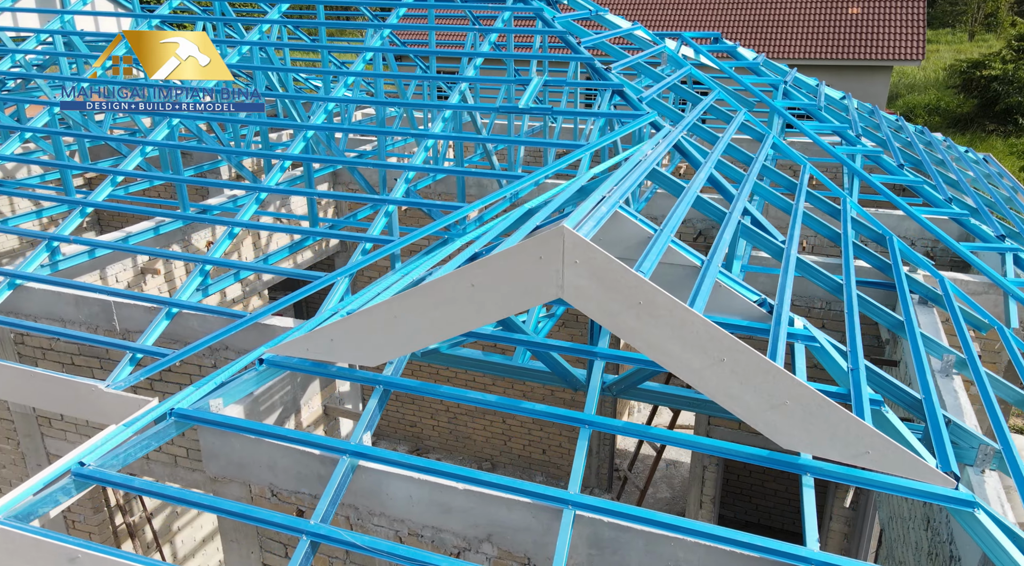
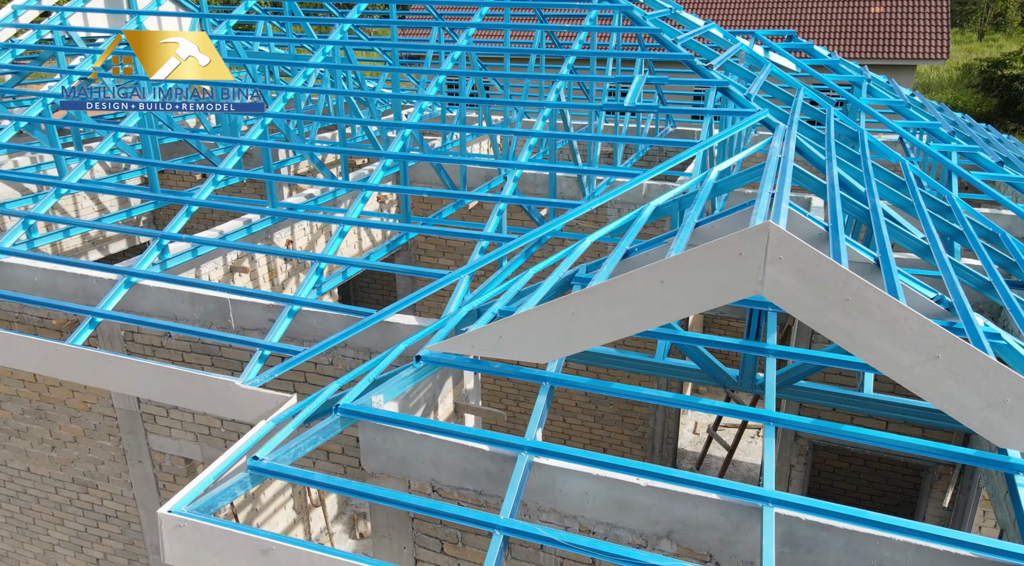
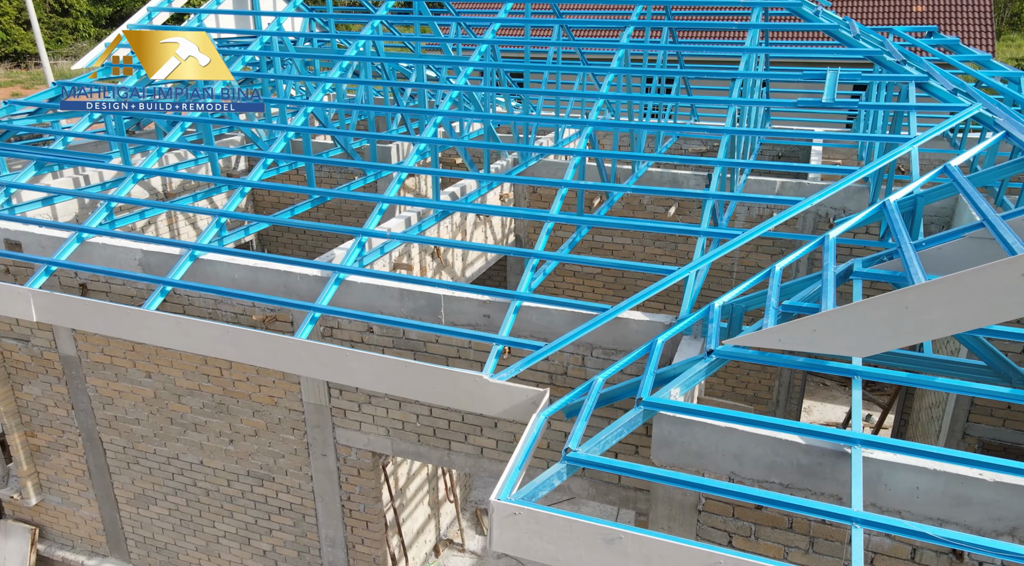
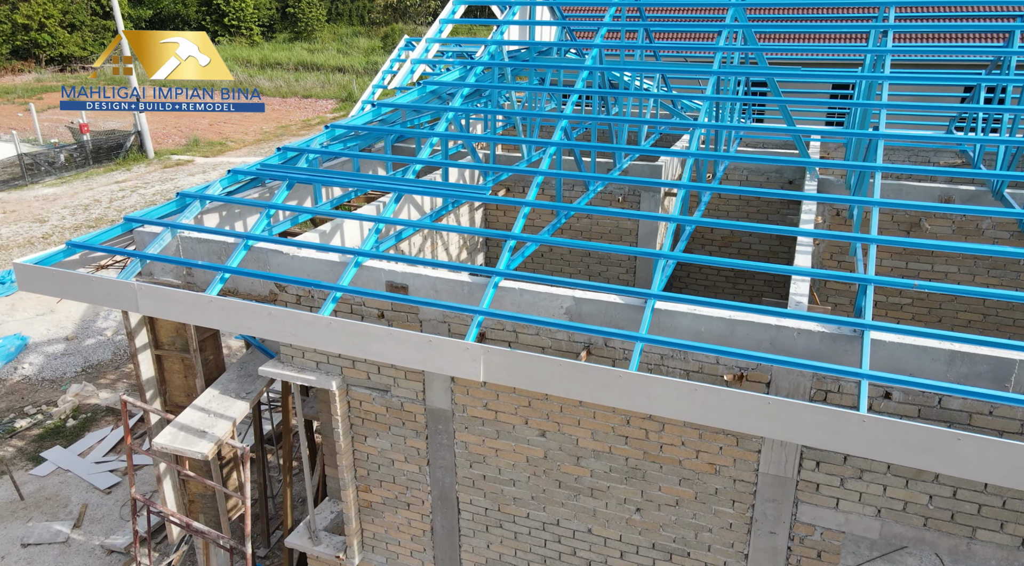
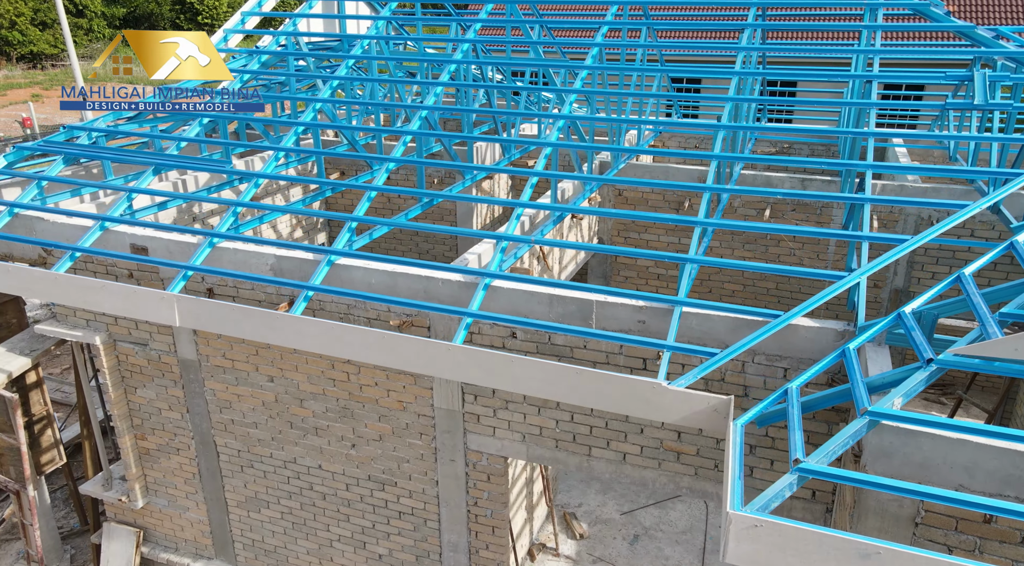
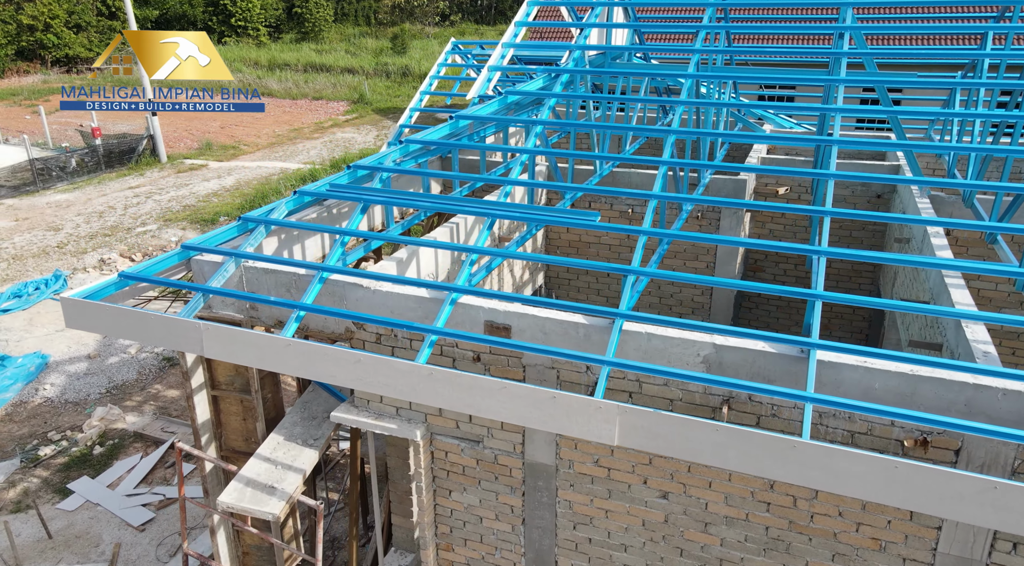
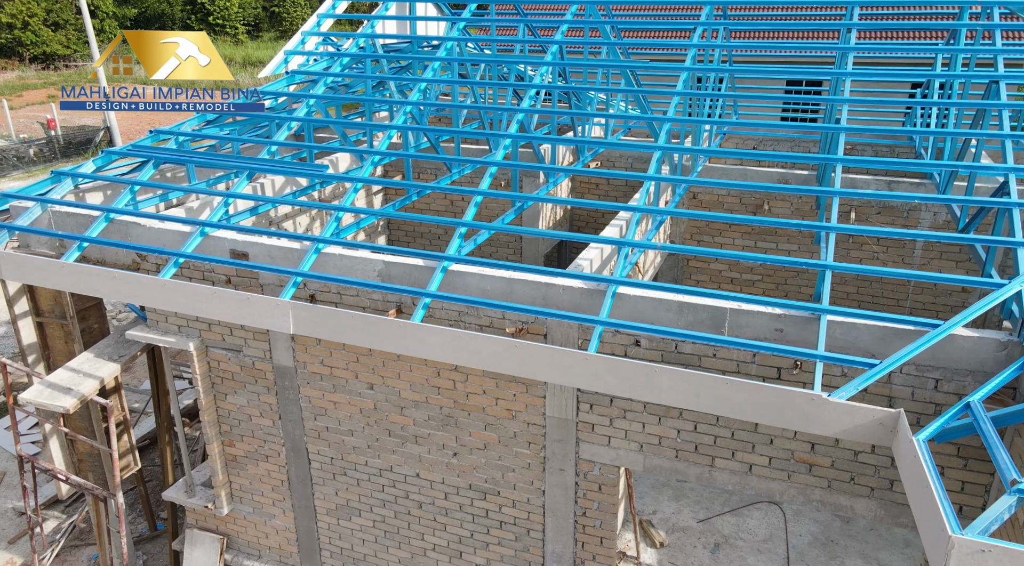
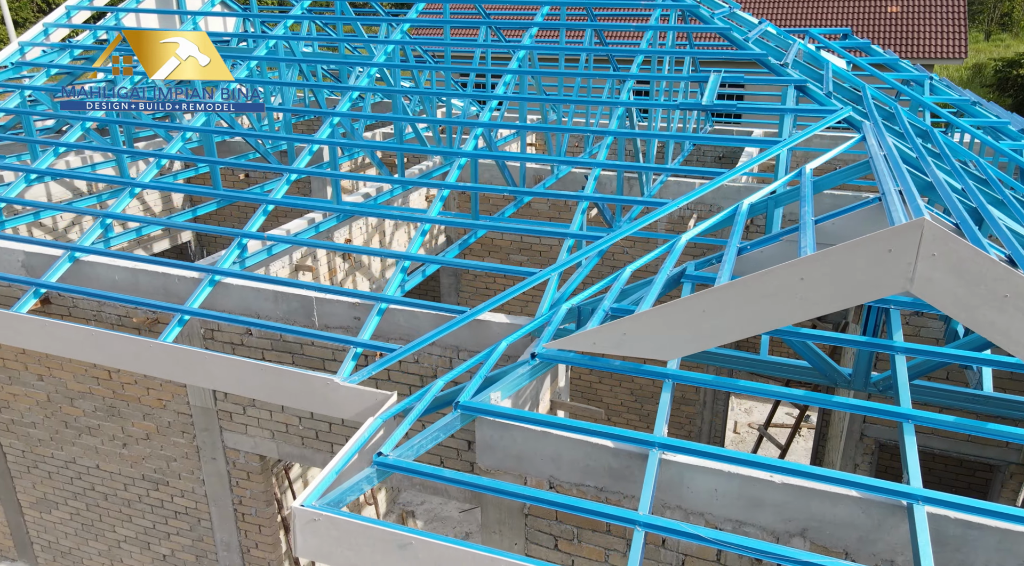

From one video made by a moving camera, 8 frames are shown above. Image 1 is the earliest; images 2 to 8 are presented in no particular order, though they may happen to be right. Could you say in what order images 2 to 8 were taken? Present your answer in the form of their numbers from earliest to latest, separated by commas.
2, 8, 3, 5, 7, 4, 6
